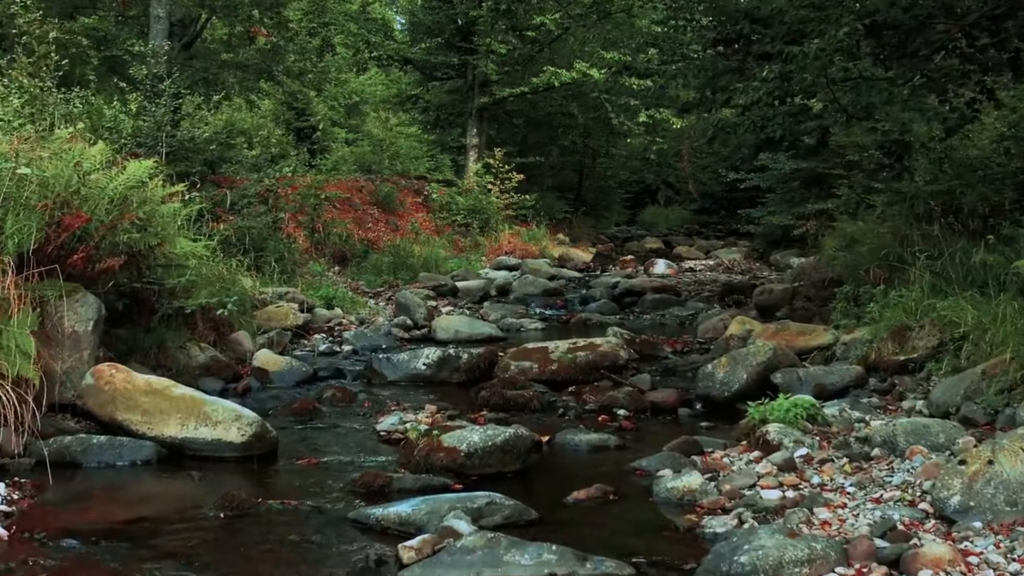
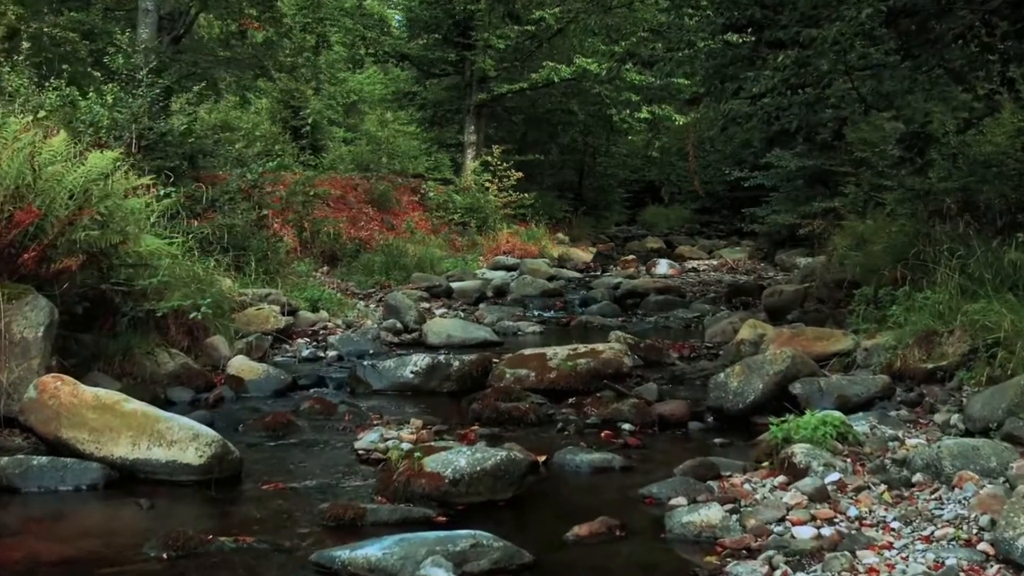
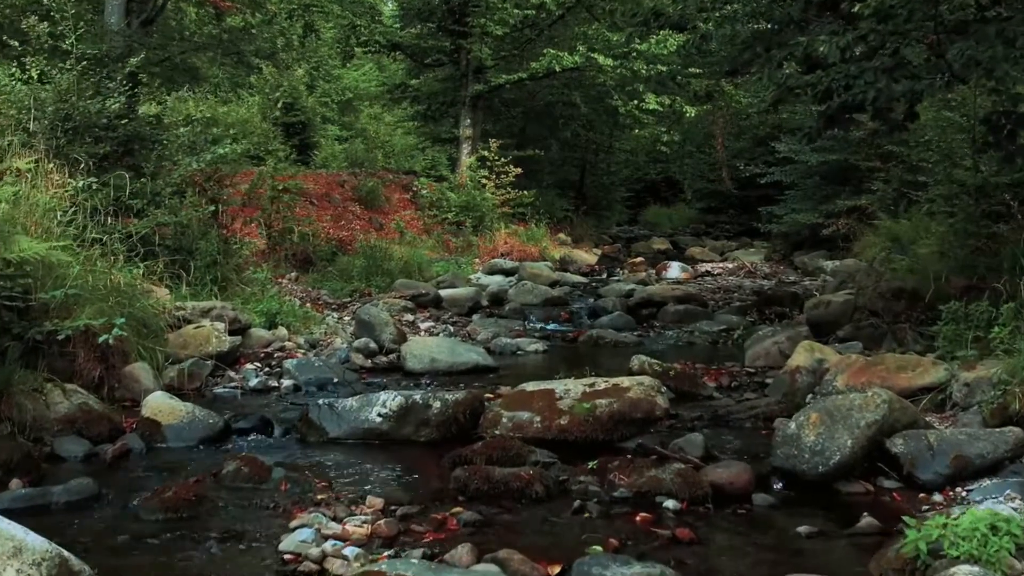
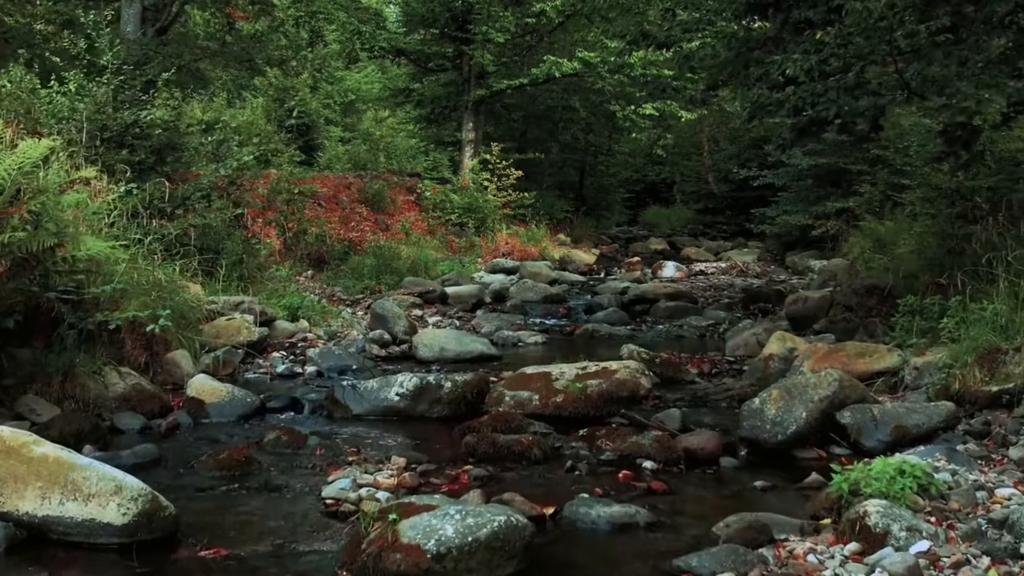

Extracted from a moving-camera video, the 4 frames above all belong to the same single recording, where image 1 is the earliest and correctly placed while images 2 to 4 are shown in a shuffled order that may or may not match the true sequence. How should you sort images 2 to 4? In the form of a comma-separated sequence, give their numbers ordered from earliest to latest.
2, 4, 3
